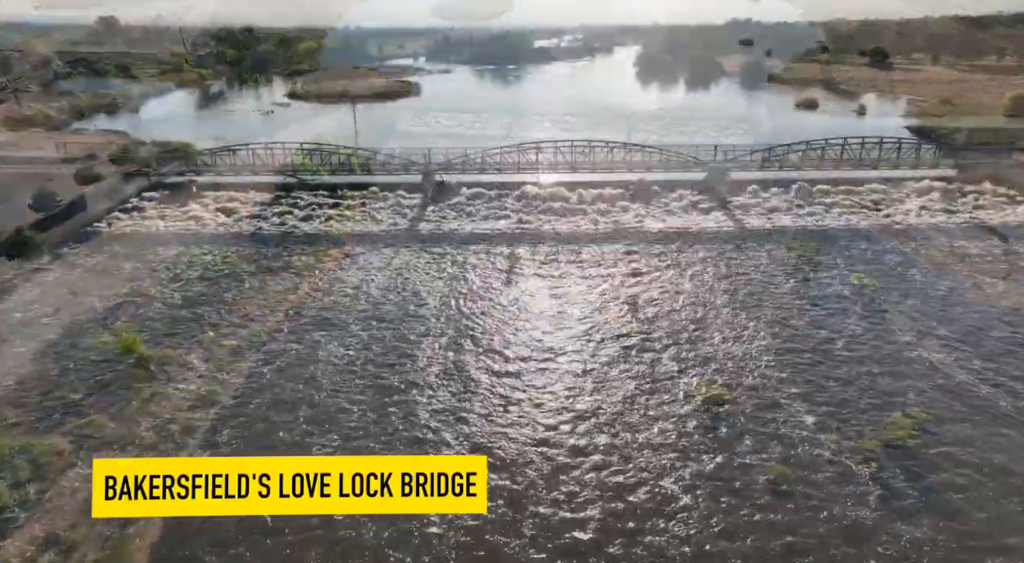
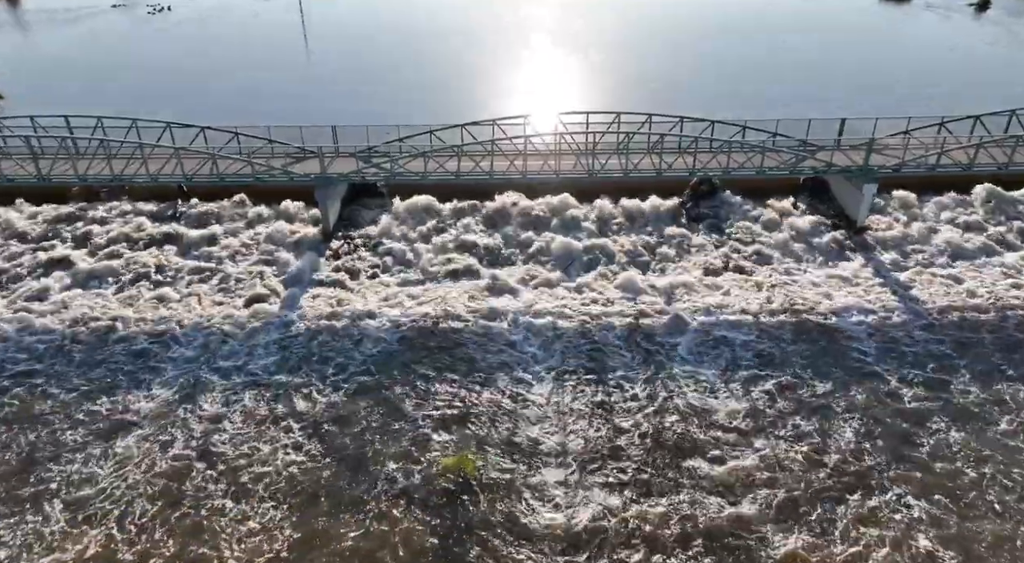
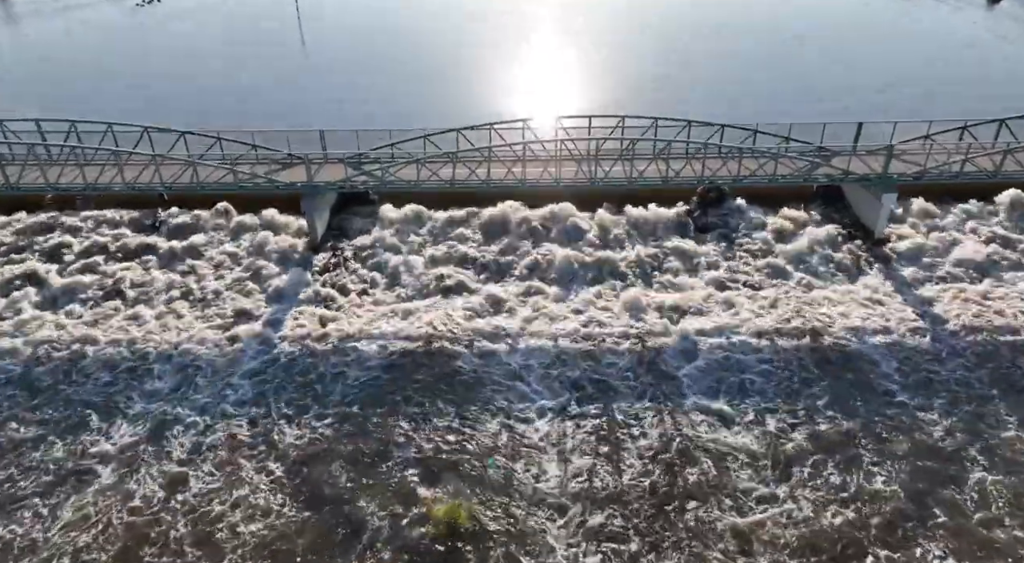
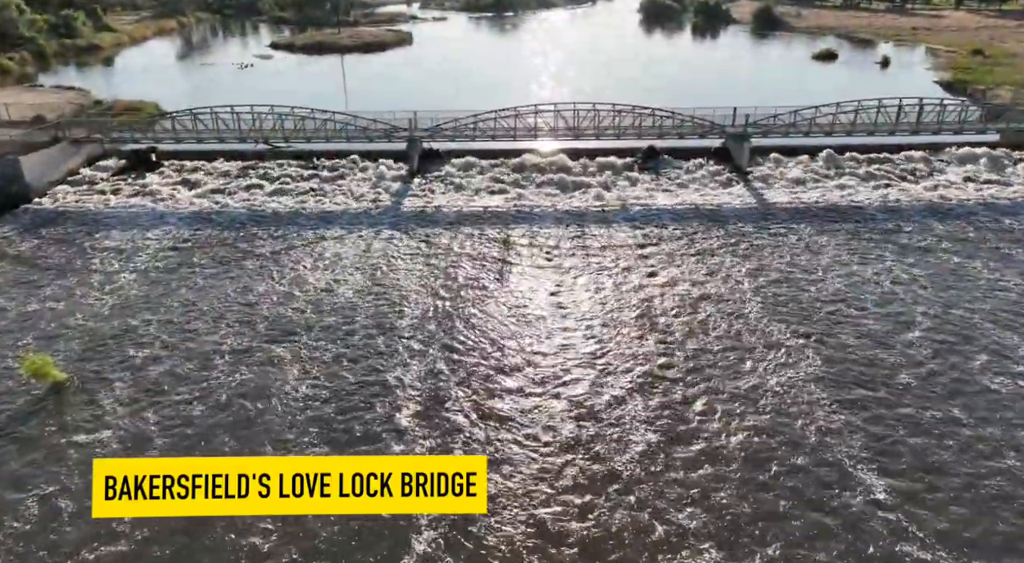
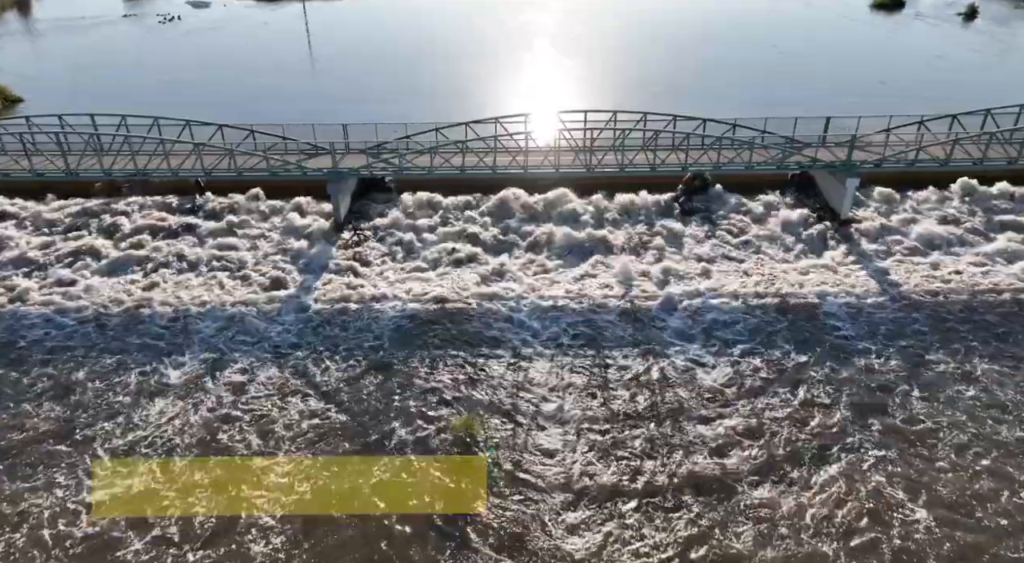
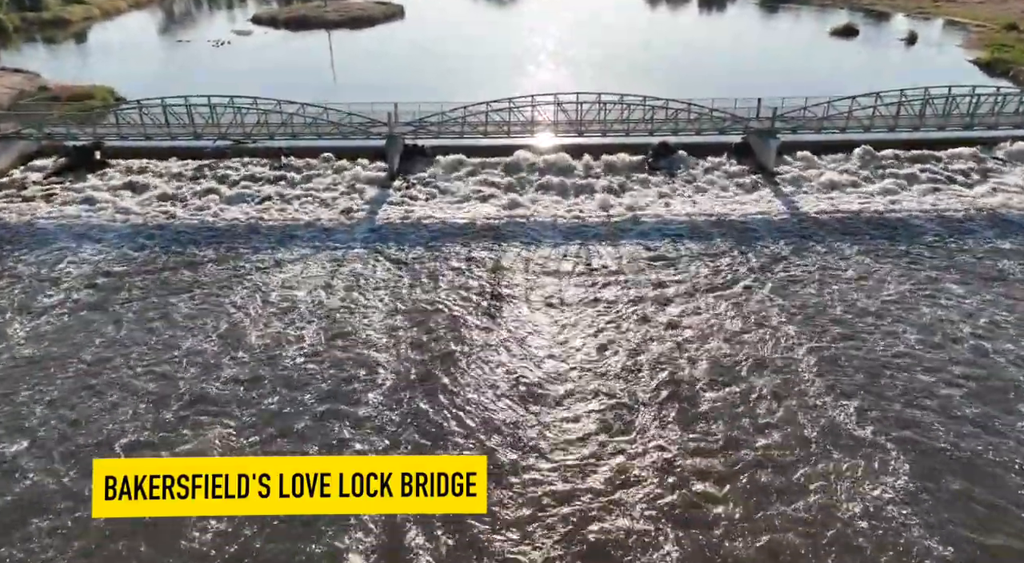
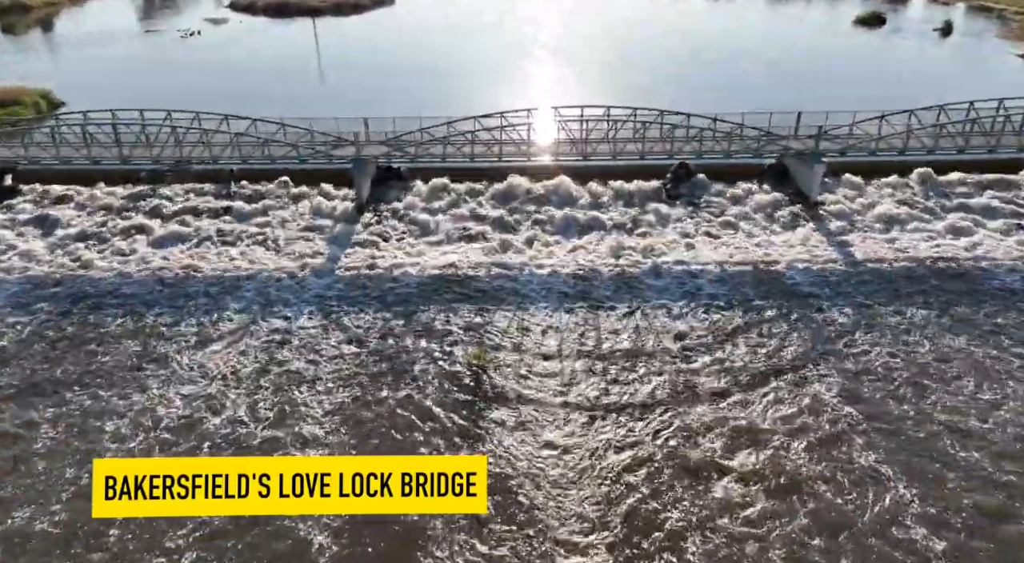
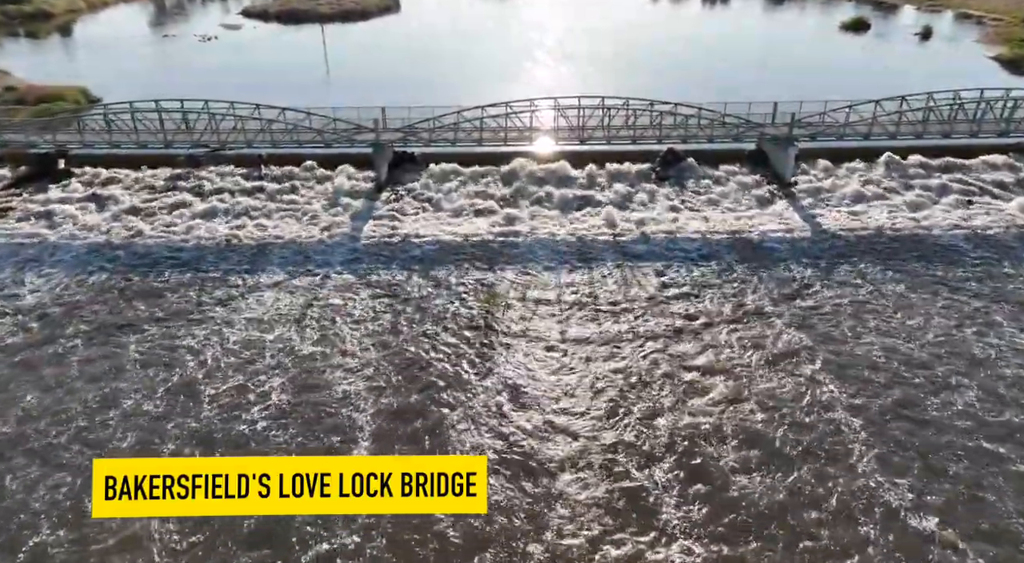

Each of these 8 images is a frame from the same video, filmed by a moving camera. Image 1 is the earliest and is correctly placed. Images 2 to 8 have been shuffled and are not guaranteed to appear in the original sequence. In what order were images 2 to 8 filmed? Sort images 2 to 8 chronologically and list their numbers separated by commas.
4, 6, 8, 7, 5, 2, 3
